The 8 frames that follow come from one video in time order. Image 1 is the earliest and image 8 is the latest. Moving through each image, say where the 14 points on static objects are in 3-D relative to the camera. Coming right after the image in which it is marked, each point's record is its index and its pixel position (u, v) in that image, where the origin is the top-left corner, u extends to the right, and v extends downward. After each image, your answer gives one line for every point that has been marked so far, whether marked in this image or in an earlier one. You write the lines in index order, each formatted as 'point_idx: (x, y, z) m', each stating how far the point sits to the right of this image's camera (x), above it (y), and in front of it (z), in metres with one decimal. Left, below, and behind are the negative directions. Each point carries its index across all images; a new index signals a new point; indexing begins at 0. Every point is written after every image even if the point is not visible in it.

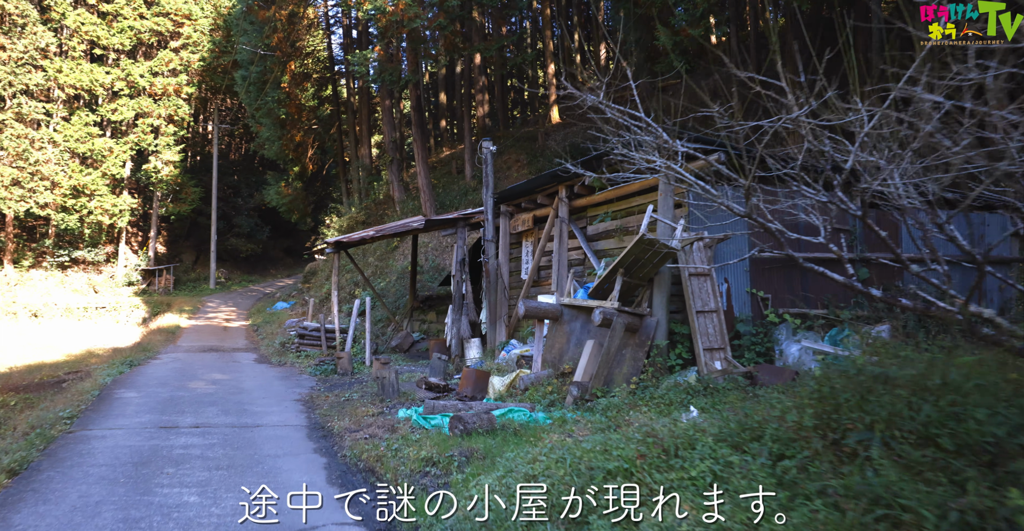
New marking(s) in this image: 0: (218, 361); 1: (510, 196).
0: (-6.8, -2.2, +16.2) m
1: (0.0, +1.2, +11.6) m
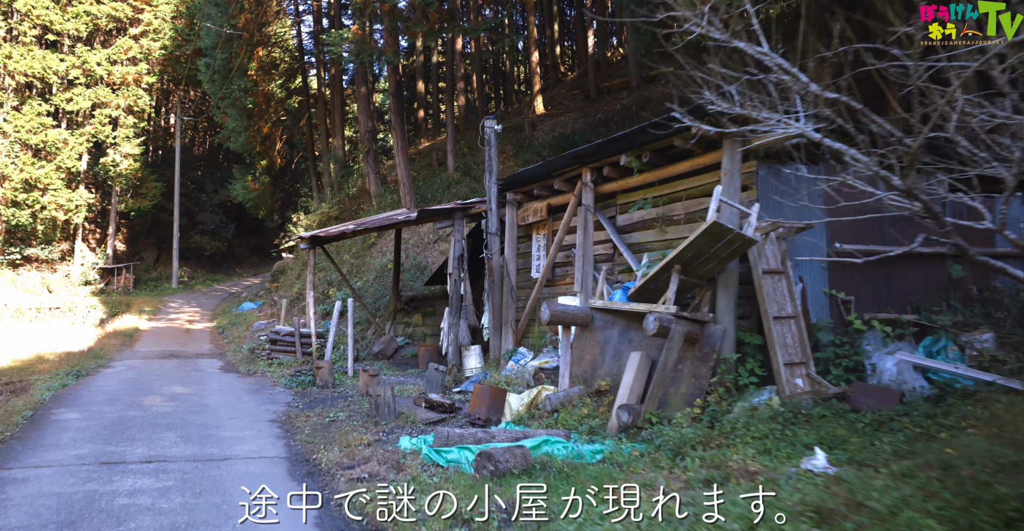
0: (-6.8, -2.1, +14.4) m
1: (+0.1, +1.2, +10.1) m
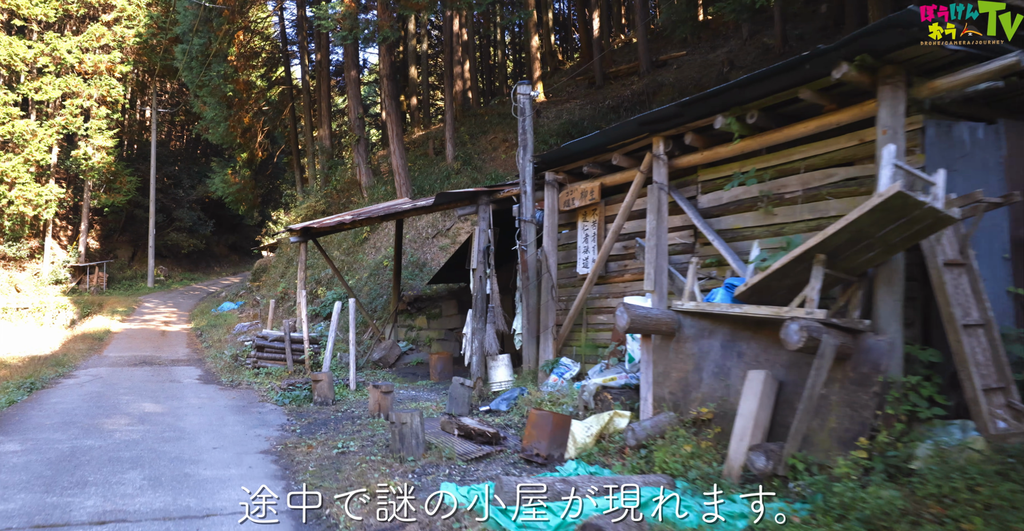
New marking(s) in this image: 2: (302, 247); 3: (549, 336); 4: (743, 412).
0: (-6.4, -2.0, +12.5) m
1: (+0.6, +1.3, +8.3) m
2: (-4.5, +0.4, +14.9) m
3: (+0.4, -0.9, +8.7) m
4: (+1.7, -1.1, +5.0) m
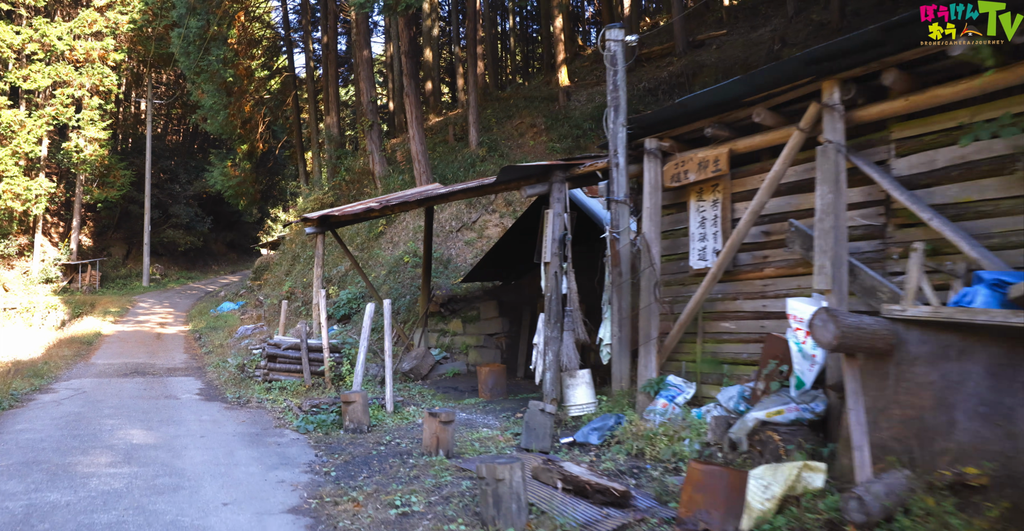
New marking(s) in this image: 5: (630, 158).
0: (-5.6, -2.0, +10.6) m
1: (+1.5, +1.4, +6.4) m
2: (-3.6, +0.5, +12.9) m
3: (+1.3, -0.8, +6.8) m
4: (+2.6, -1.0, +3.1) m
5: (+1.2, +1.1, +7.2) m
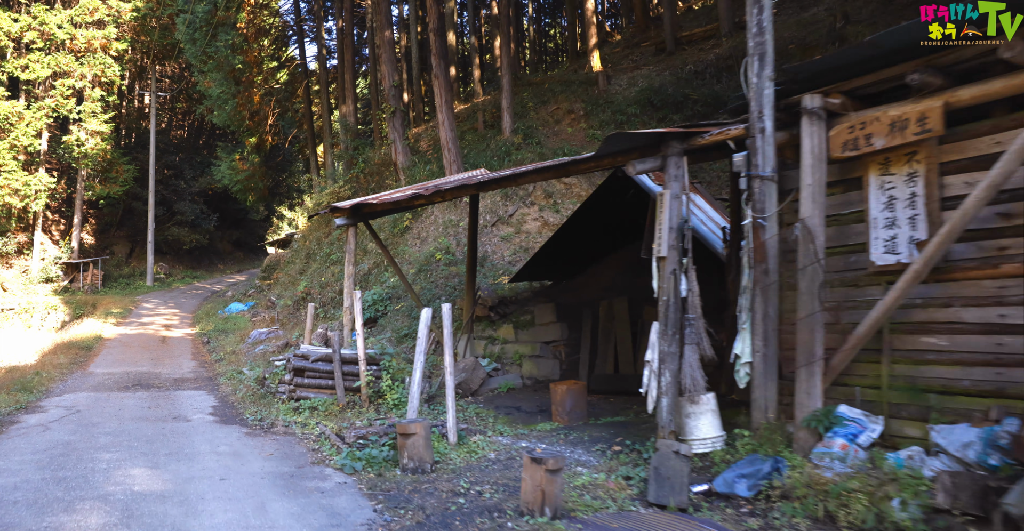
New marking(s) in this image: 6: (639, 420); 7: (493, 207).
0: (-4.7, -1.9, +9.0) m
1: (+2.4, +1.4, +4.8) m
2: (-2.7, +0.5, +11.3) m
3: (+2.2, -0.8, +5.2) m
4: (+3.4, -1.0, +1.5) m
5: (+2.1, +1.1, +5.6) m
6: (+1.4, -1.7, +7.6) m
7: (-0.4, +1.4, +16.7) m
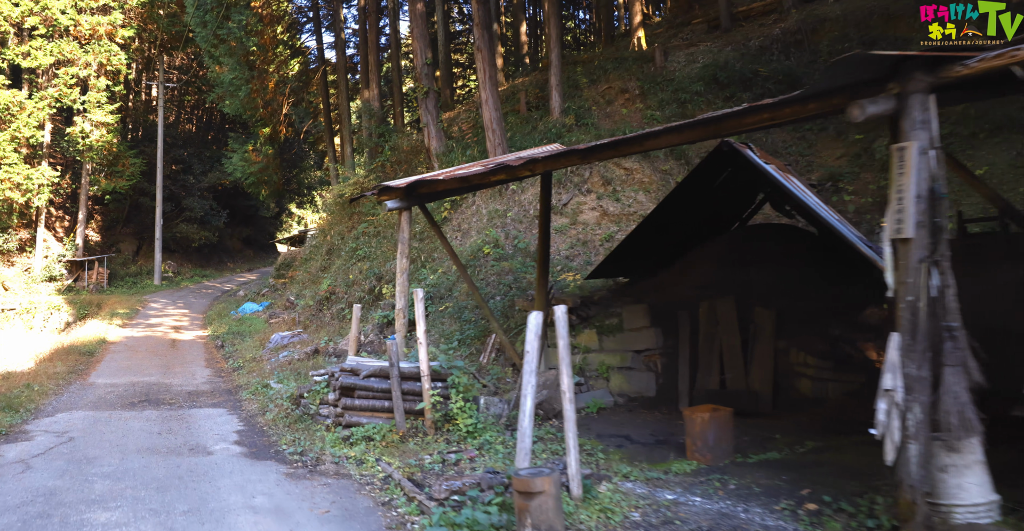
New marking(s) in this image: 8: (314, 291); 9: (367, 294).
0: (-3.6, -1.8, +7.2) m
1: (+3.4, +1.5, +2.9) m
2: (-1.6, +0.6, +9.5) m
3: (+3.2, -0.7, +3.3) m
4: (+4.4, -0.9, -0.4) m
5: (+3.1, +1.2, +3.7) m
6: (+2.4, -1.6, +5.8) m
7: (+0.7, +1.5, +14.9) m
8: (-5.3, -0.7, +18.9) m
9: (-3.2, -0.6, +15.7) m
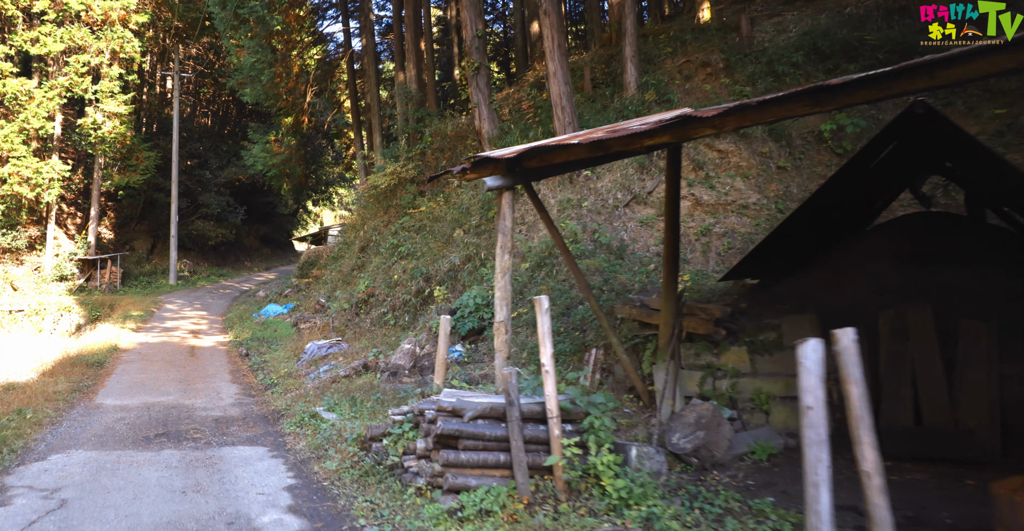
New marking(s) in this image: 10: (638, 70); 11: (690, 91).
0: (-2.4, -1.8, +5.1) m
1: (+4.5, +1.5, +0.8) m
2: (-0.4, +0.6, +7.4) m
3: (+4.4, -0.7, +1.1) m
4: (+5.5, -0.9, -2.6) m
5: (+4.3, +1.2, +1.5) m
6: (+3.6, -1.6, +3.6) m
7: (+2.0, +1.5, +12.8) m
8: (-3.9, -0.6, +16.8) m
9: (-1.9, -0.6, +13.6) m
10: (+2.6, +4.1, +14.7) m
11: (+3.6, +3.6, +14.2) m
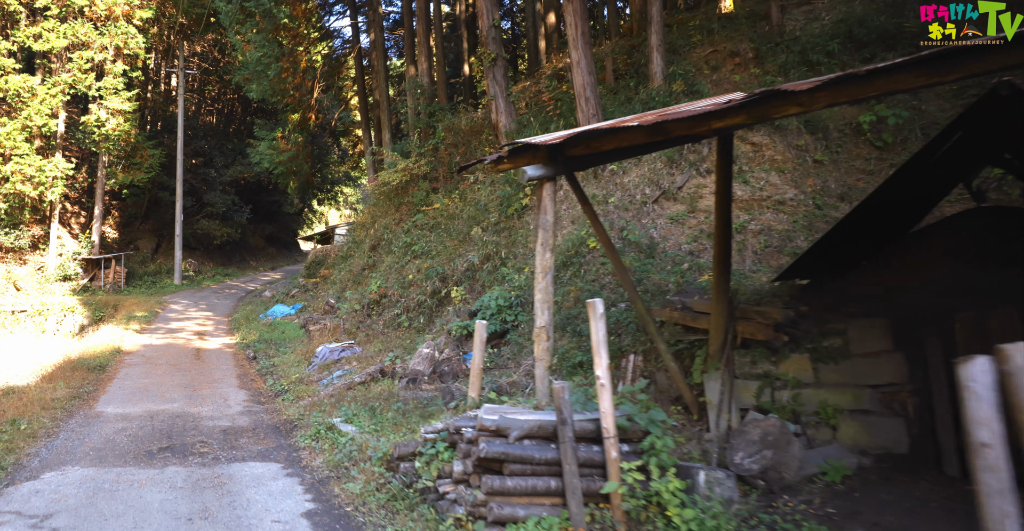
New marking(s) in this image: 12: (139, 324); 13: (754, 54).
0: (-2.1, -1.8, +4.5) m
1: (+4.9, +1.5, +0.1) m
2: (0.0, +0.6, +6.8) m
3: (+4.7, -0.7, +0.5) m
4: (+5.8, -0.9, -3.2) m
5: (+4.6, +1.2, +0.9) m
6: (+3.9, -1.6, +3.0) m
7: (+2.4, +1.5, +12.1) m
8: (-3.5, -0.6, +16.2) m
9: (-1.5, -0.6, +13.0) m
10: (+3.0, +4.1, +14.0) m
11: (+4.0, +3.6, +13.5) m
12: (-10.4, -1.7, +19.5) m
13: (+4.8, +4.2, +13.8) m
